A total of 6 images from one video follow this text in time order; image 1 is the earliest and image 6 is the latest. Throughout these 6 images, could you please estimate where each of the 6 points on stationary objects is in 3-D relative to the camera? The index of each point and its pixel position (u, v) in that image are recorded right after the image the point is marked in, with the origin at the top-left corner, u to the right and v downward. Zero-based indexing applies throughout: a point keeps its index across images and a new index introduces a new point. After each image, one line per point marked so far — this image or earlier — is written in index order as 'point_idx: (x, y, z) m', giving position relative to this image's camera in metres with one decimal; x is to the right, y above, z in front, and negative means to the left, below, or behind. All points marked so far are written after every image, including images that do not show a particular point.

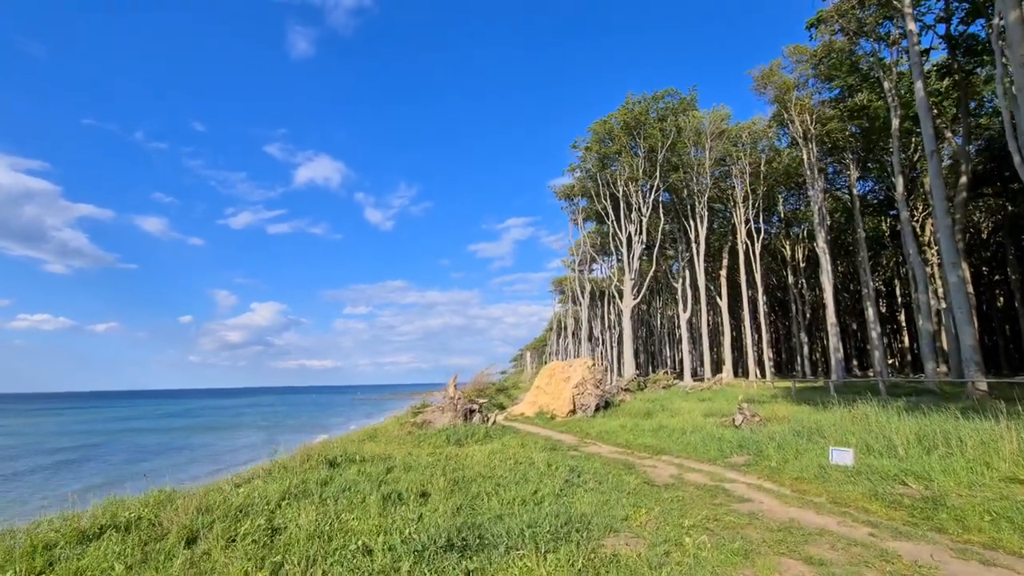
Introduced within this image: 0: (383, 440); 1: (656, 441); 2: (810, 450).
0: (-2.8, -3.3, +10.8) m
1: (+2.8, -3.0, +9.8) m
2: (+4.4, -2.4, +7.4) m
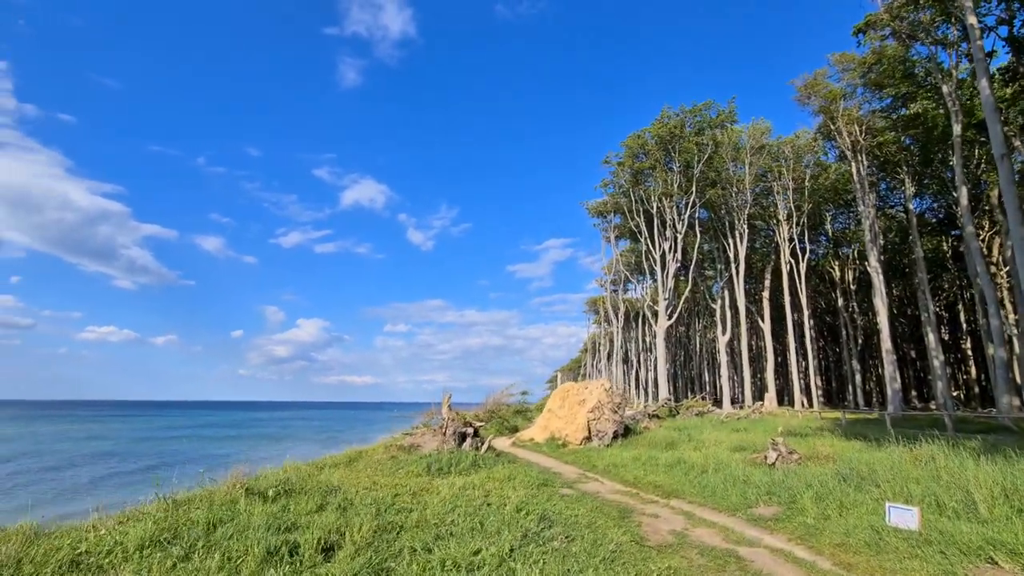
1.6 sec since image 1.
0: (-2.9, -3.4, +9.7) m
1: (+2.6, -3.1, +8.2) m
2: (+4.0, -2.5, +5.8) m
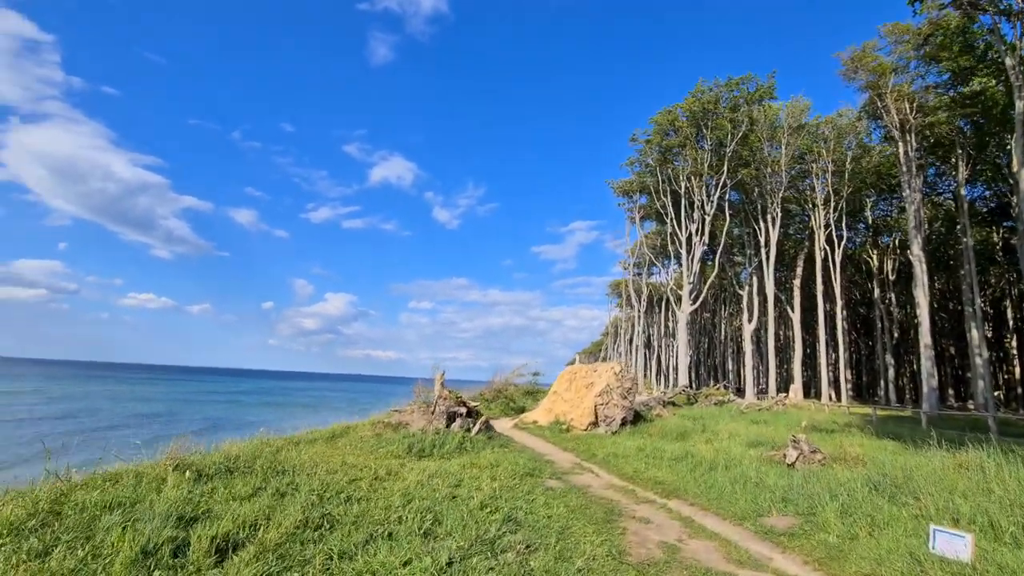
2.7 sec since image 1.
0: (-3.1, -2.8, +9.0) m
1: (+2.3, -2.8, +7.3) m
2: (+3.6, -2.2, +4.8) m
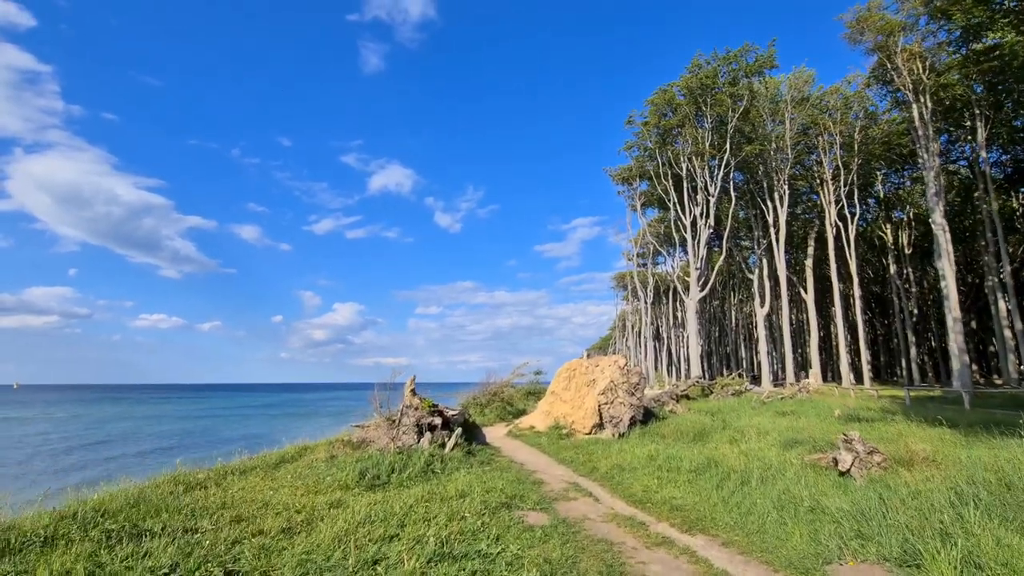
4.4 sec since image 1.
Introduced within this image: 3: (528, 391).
0: (-3.3, -2.7, +7.4) m
1: (+2.0, -2.3, +5.6) m
2: (+3.3, -1.7, +3.0) m
3: (+0.6, -4.0, +19.5) m
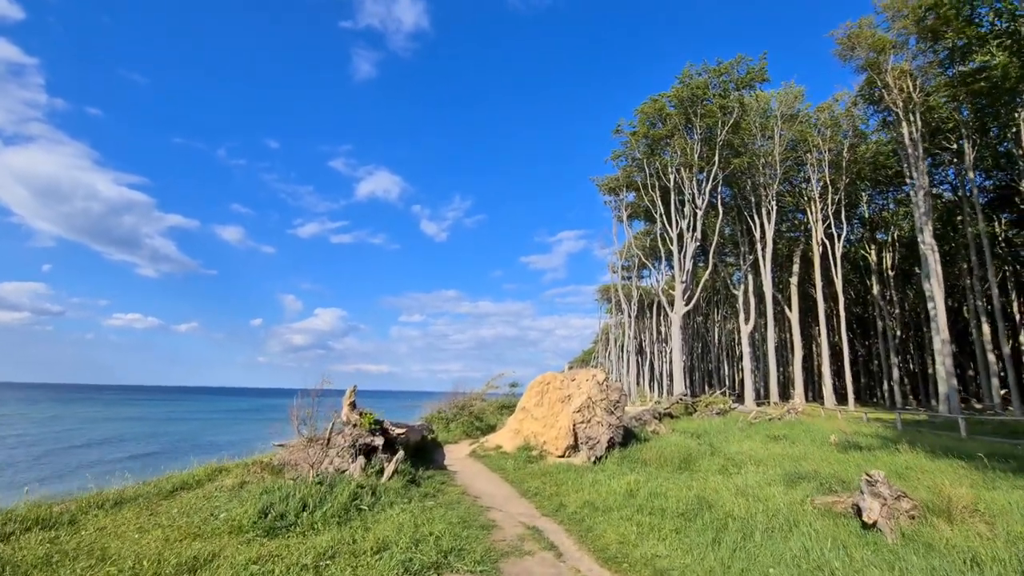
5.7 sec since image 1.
0: (-4.0, -2.5, +5.9) m
1: (+1.4, -2.3, +4.3) m
2: (+2.8, -1.7, +1.8) m
3: (-0.4, -4.2, +18.1) m
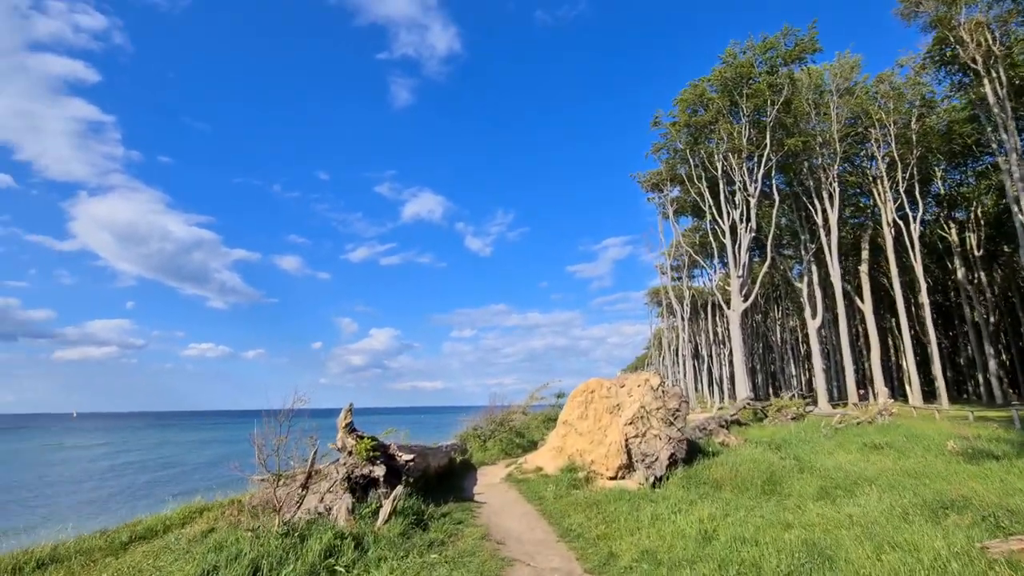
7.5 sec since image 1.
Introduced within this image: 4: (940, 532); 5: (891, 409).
0: (-3.7, -2.5, +4.7) m
1: (+1.5, -2.0, +2.6) m
2: (+2.6, -1.2, 0.0) m
3: (+1.1, -4.2, +16.4) m
4: (+3.7, -2.1, +4.4) m
5: (+14.8, -4.8, +19.8) m
